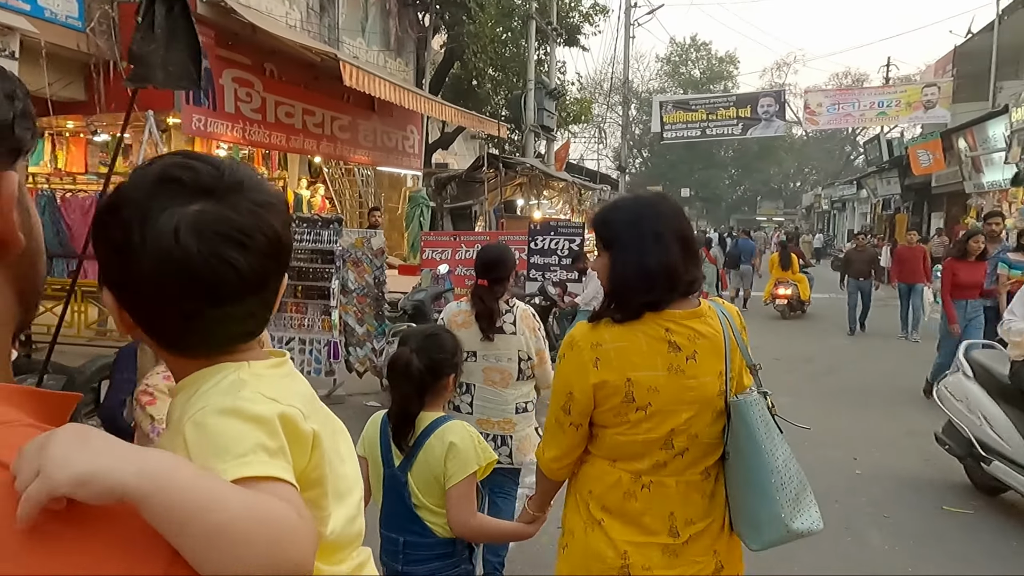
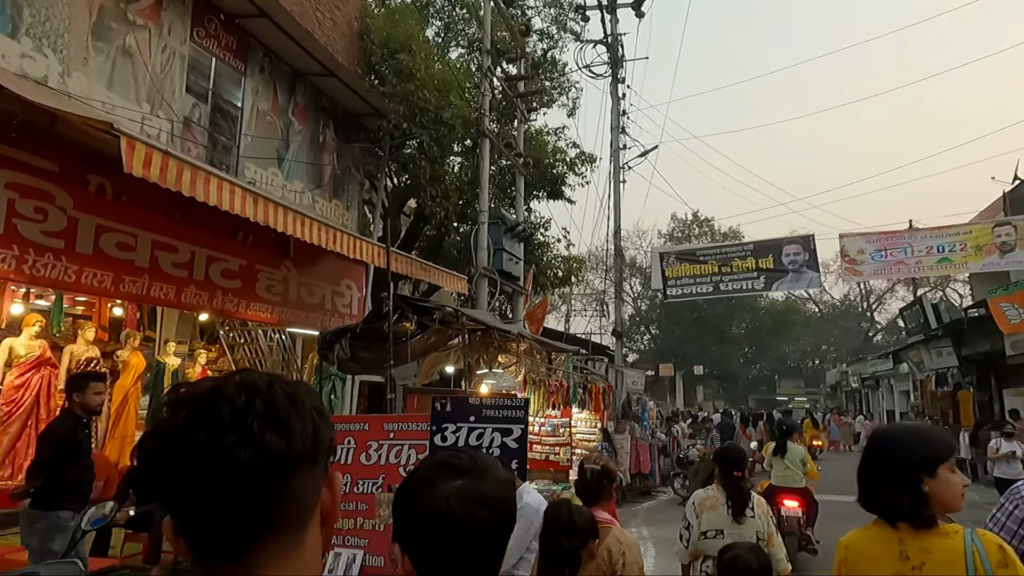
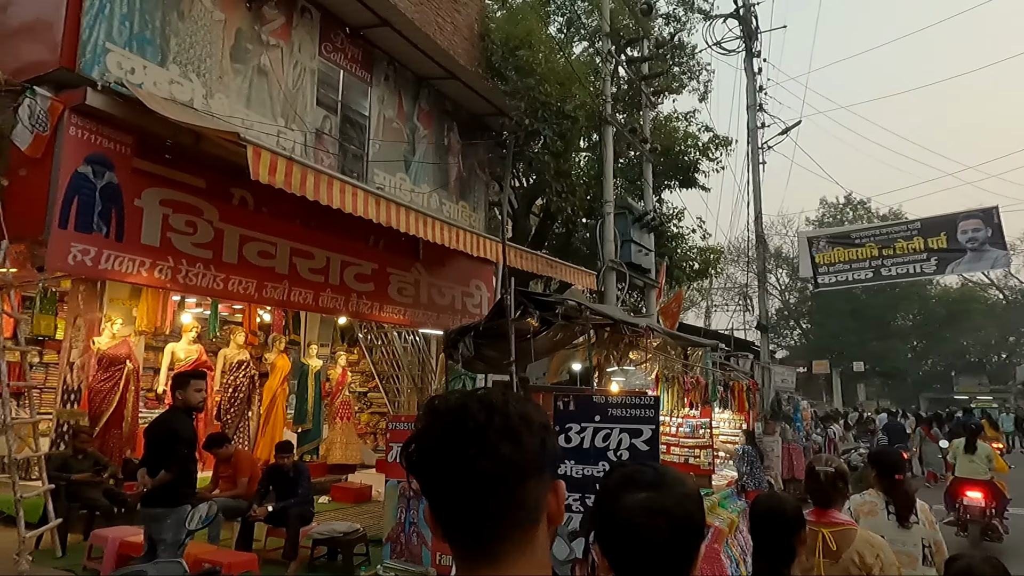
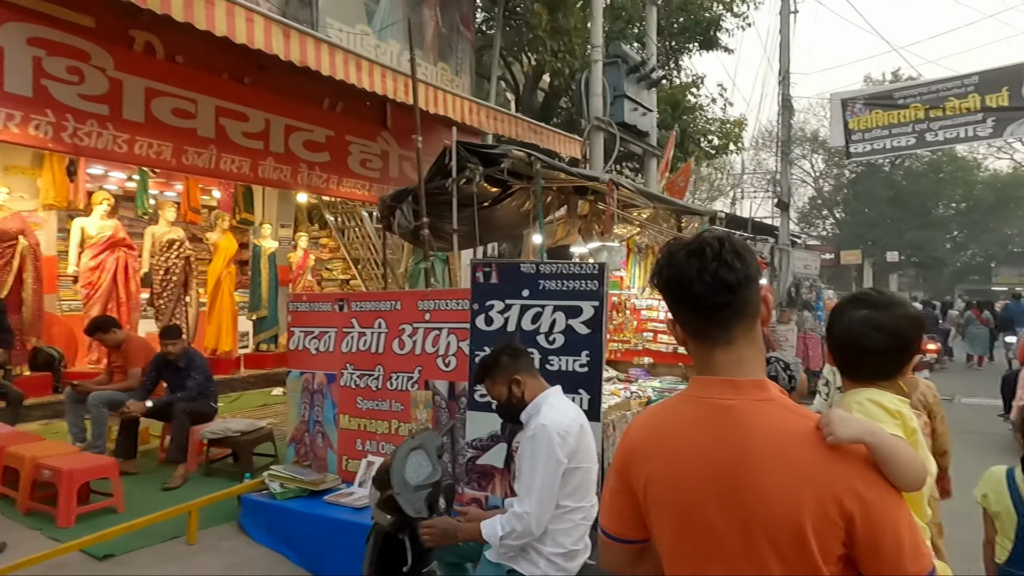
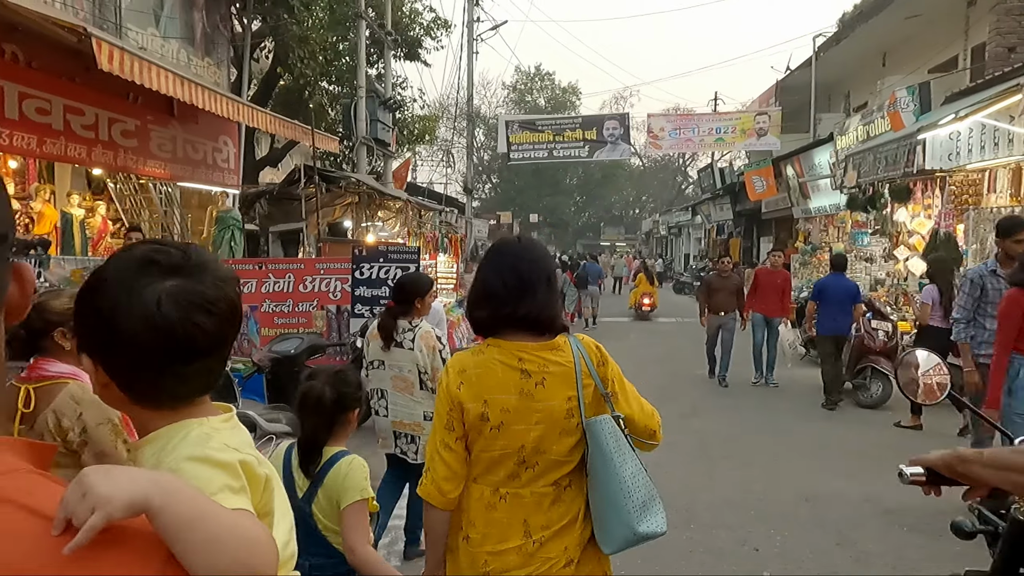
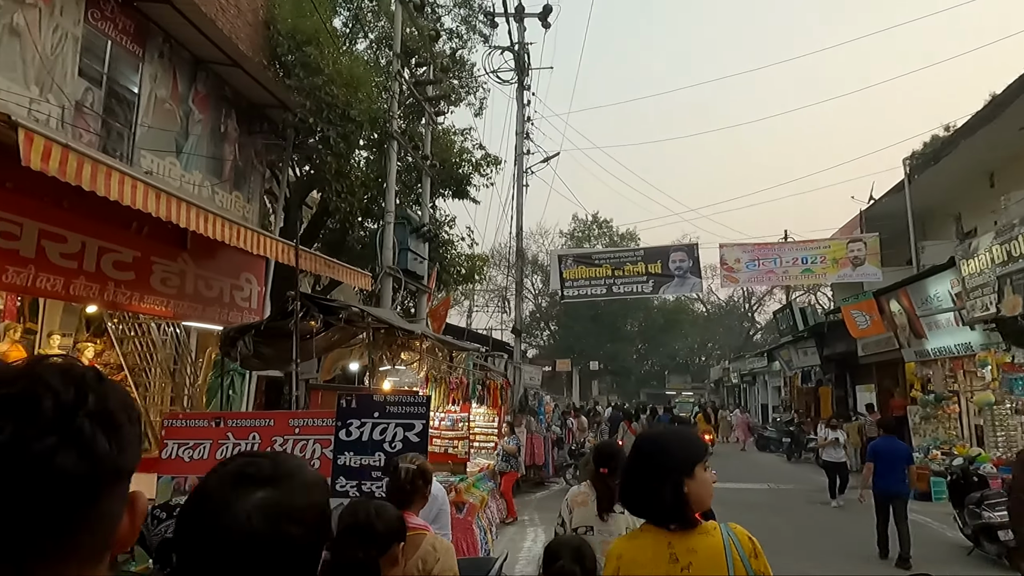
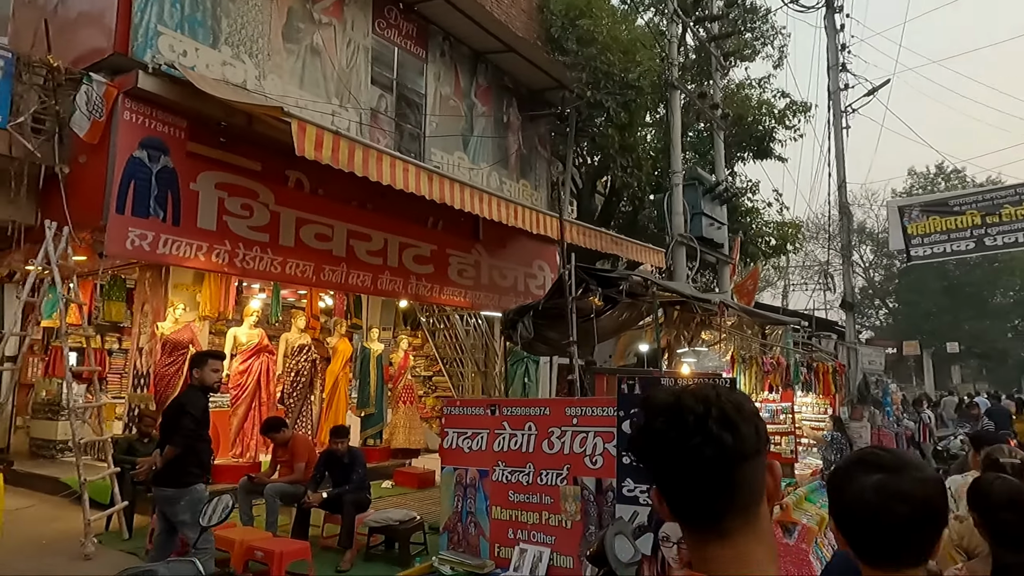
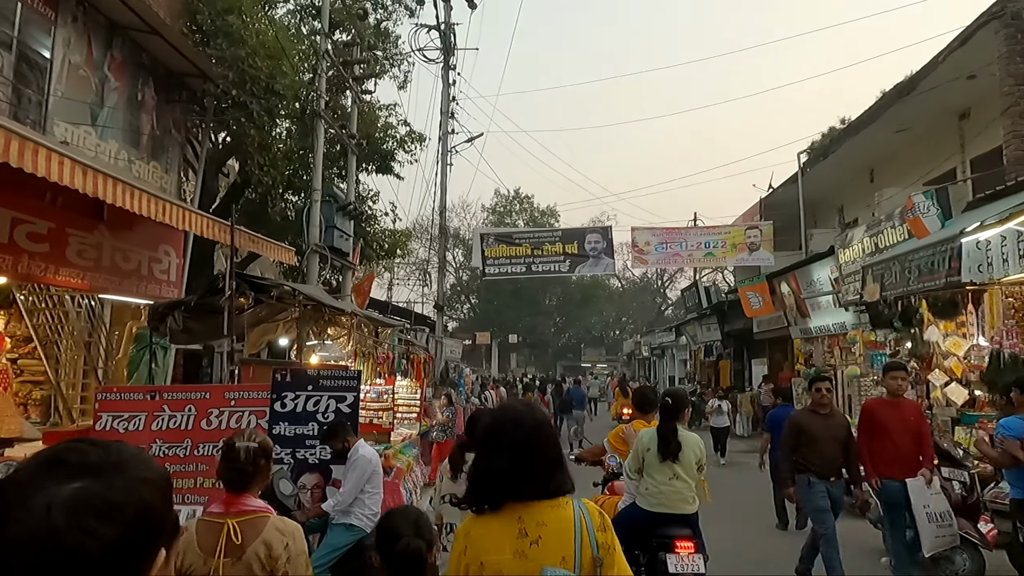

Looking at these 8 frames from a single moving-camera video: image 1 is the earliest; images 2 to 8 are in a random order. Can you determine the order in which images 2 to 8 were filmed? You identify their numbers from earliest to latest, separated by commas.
5, 8, 6, 2, 3, 7, 4
